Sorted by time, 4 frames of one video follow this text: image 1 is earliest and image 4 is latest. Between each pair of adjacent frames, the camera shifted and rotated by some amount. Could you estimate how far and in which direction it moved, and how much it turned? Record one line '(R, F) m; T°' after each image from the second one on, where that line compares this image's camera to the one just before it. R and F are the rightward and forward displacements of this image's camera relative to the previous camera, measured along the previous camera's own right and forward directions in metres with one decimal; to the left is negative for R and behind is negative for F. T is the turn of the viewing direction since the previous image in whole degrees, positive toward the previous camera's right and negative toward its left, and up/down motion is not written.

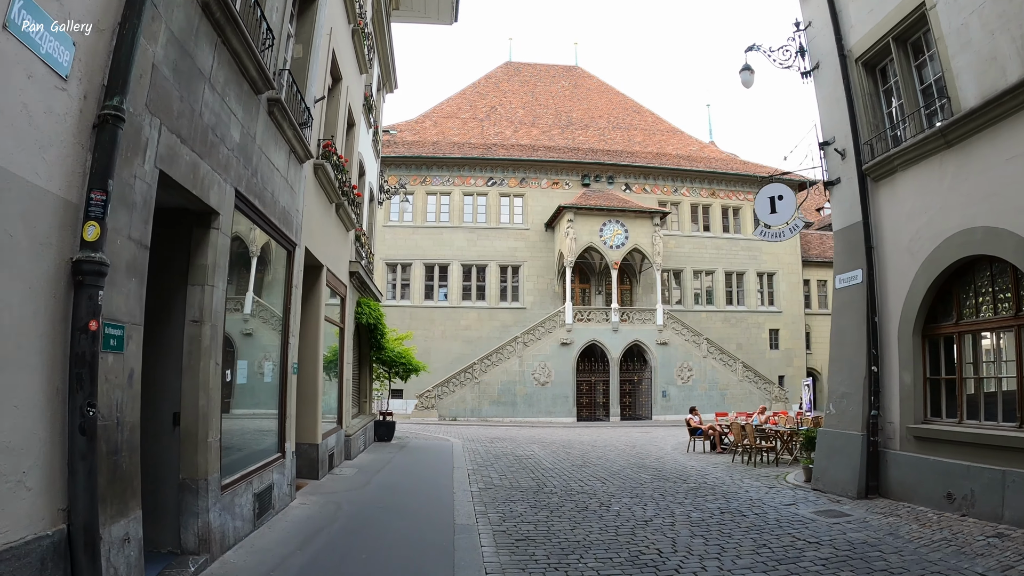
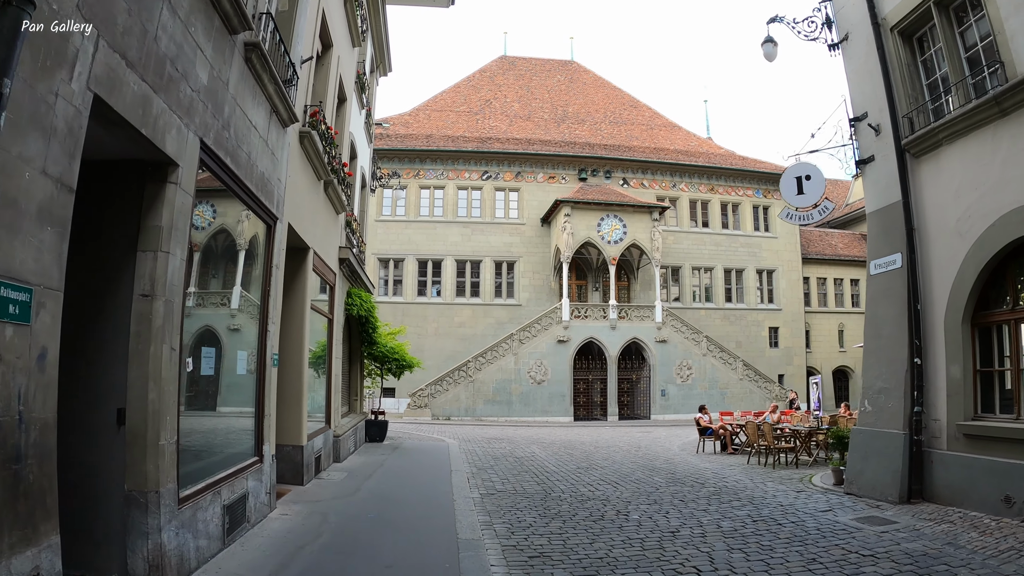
(-0.2, +1.0) m; +1°
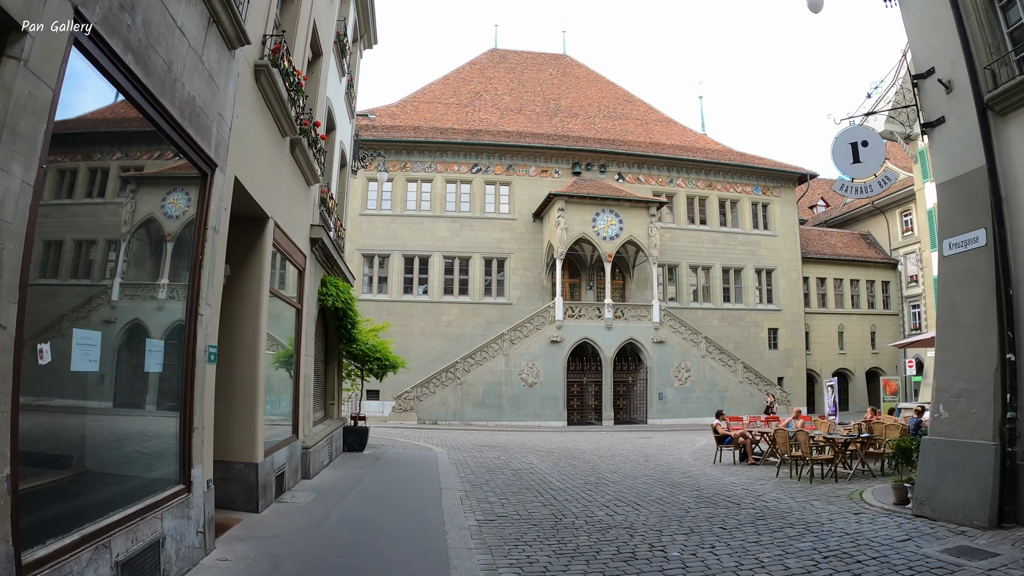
(-0.3, +1.7) m; +1°
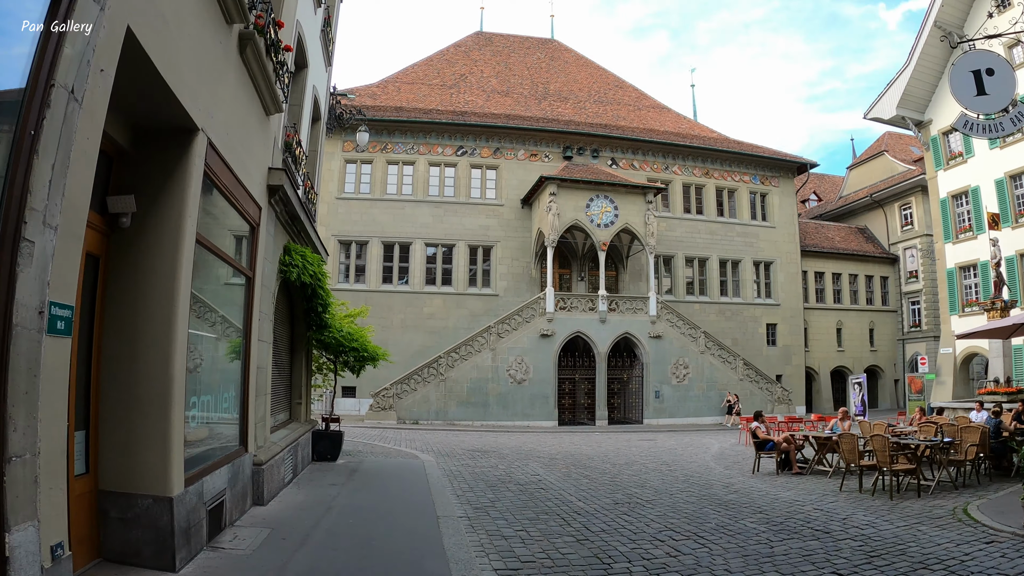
(-0.5, +2.3) m; +2°
